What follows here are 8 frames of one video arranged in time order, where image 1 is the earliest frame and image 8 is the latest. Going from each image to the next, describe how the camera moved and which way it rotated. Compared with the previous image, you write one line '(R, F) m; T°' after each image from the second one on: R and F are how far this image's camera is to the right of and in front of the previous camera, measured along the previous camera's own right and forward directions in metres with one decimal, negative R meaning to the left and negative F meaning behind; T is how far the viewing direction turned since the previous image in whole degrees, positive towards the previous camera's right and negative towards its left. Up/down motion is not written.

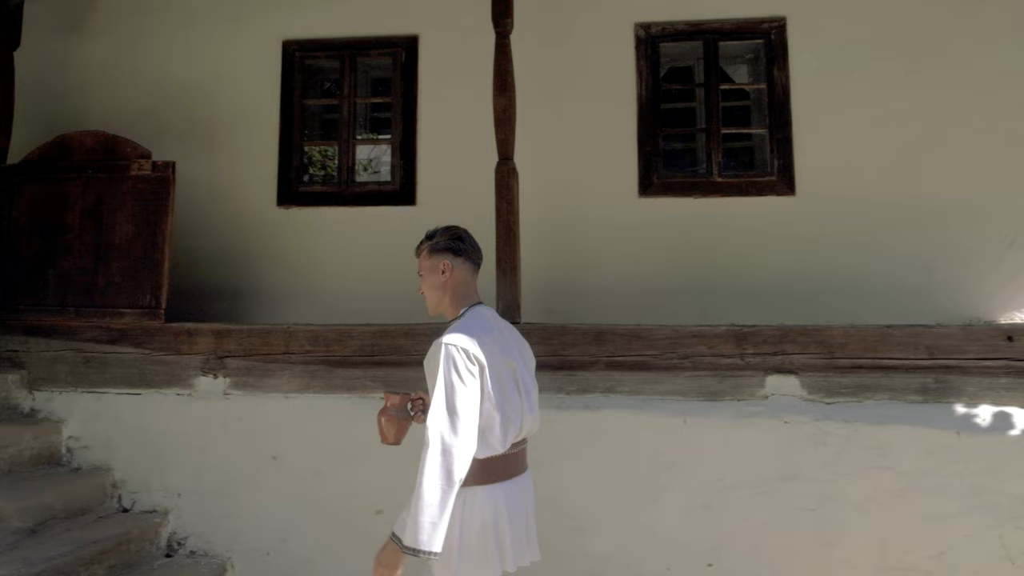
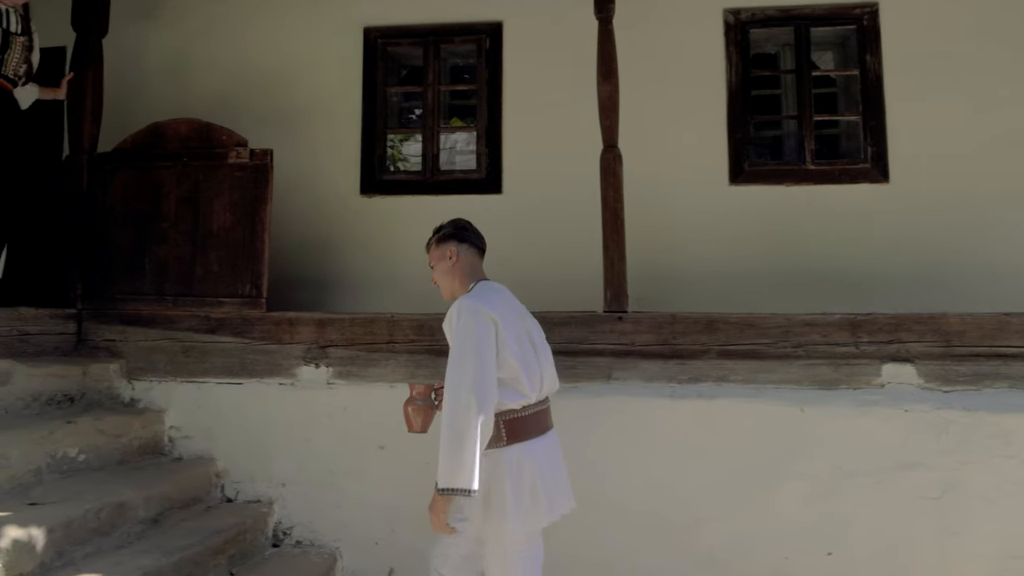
(-0.5, 0.0) m; 0°
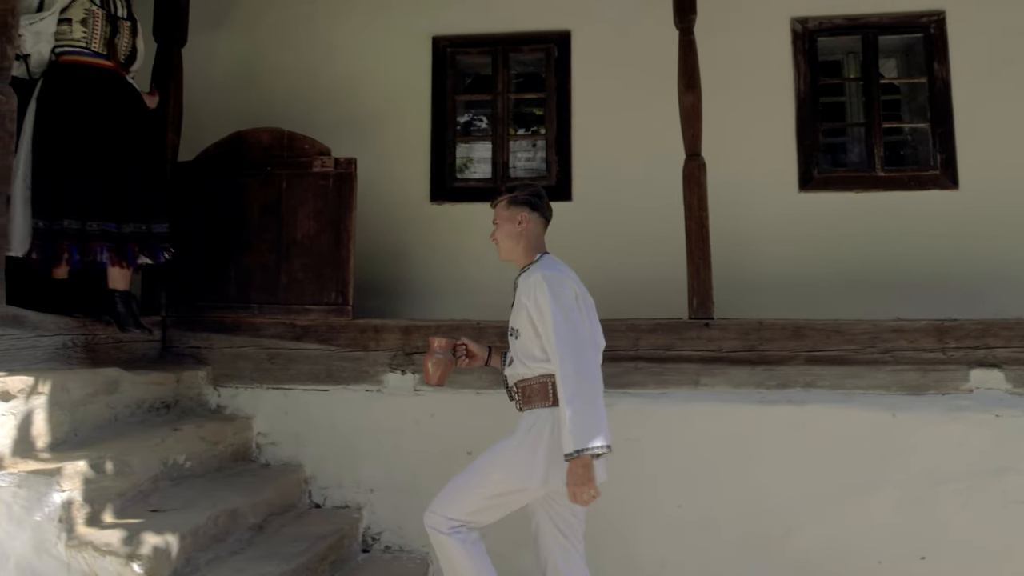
(-0.4, 0.0) m; 0°
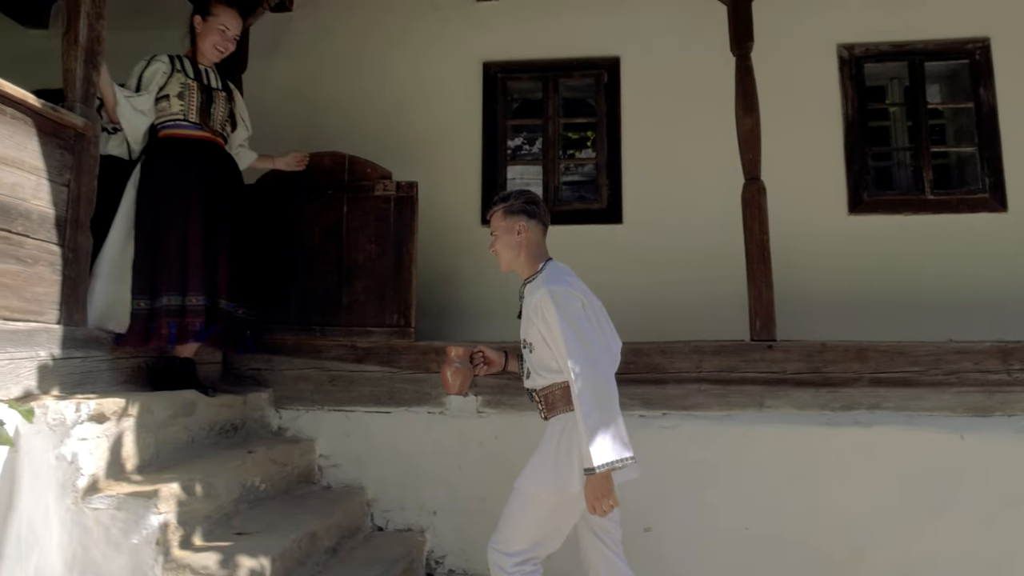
(-0.3, 0.0) m; 0°
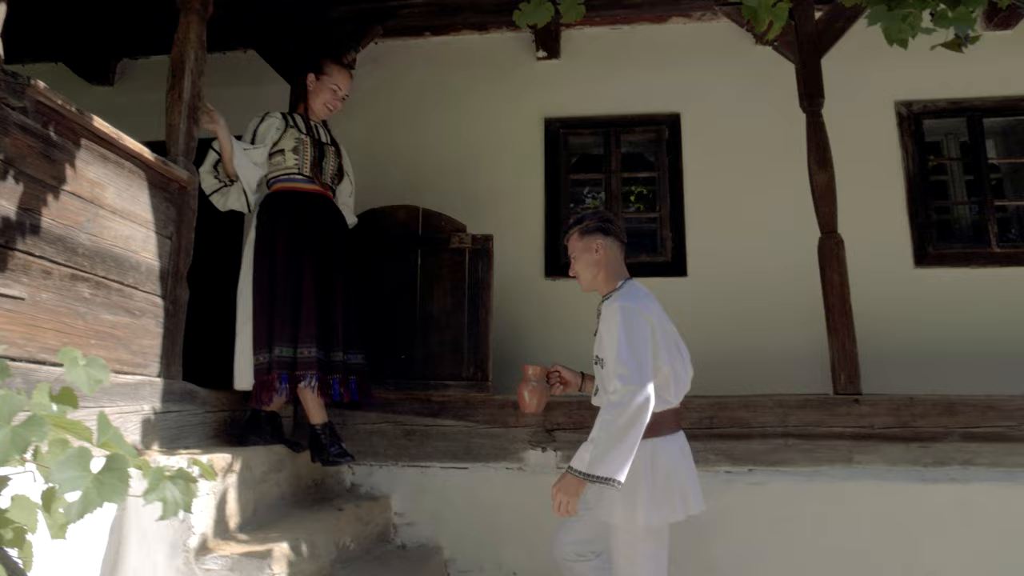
(-0.4, 0.0) m; 0°
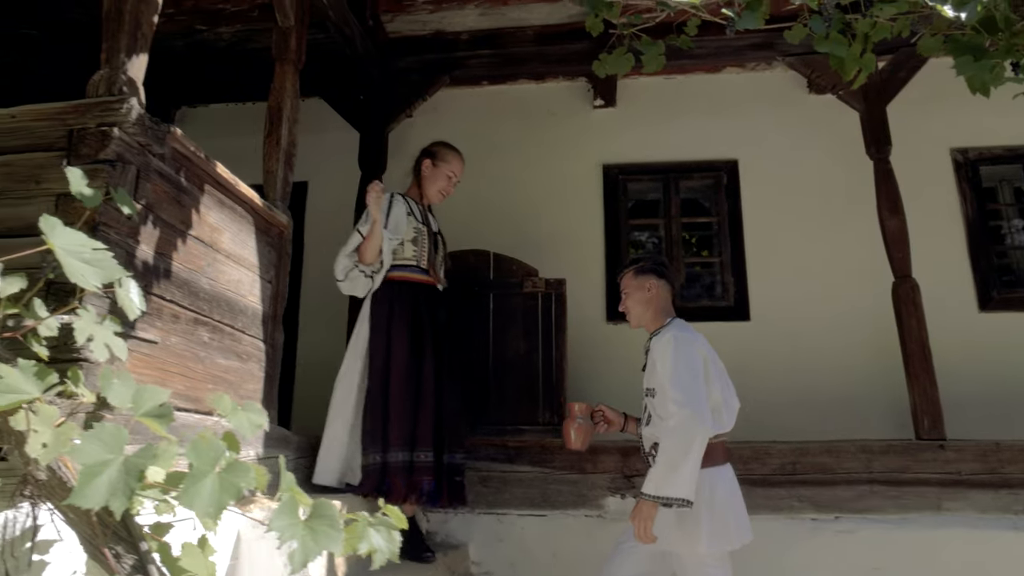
(-0.4, 0.0) m; 0°
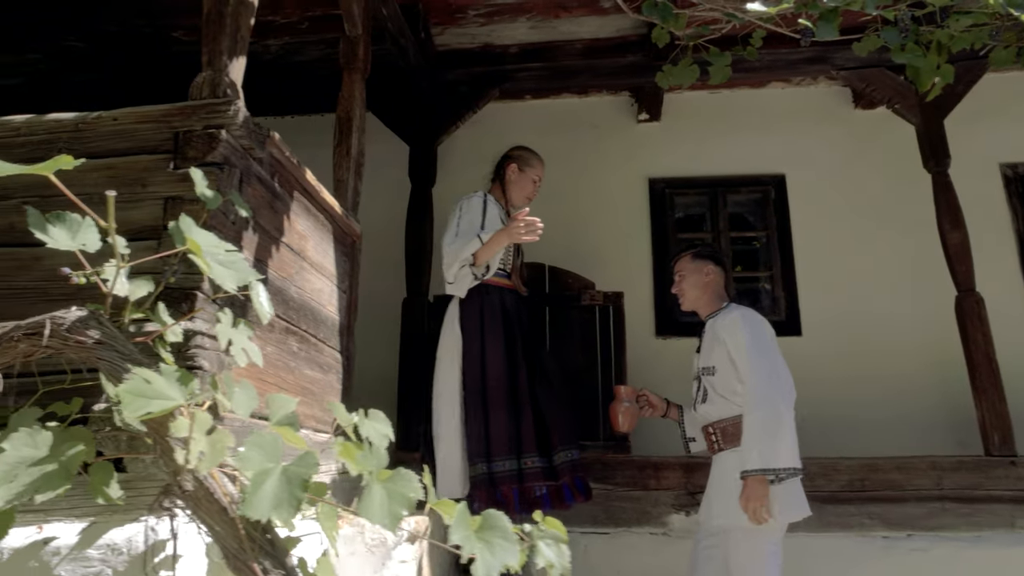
(-0.3, +0.1) m; 0°
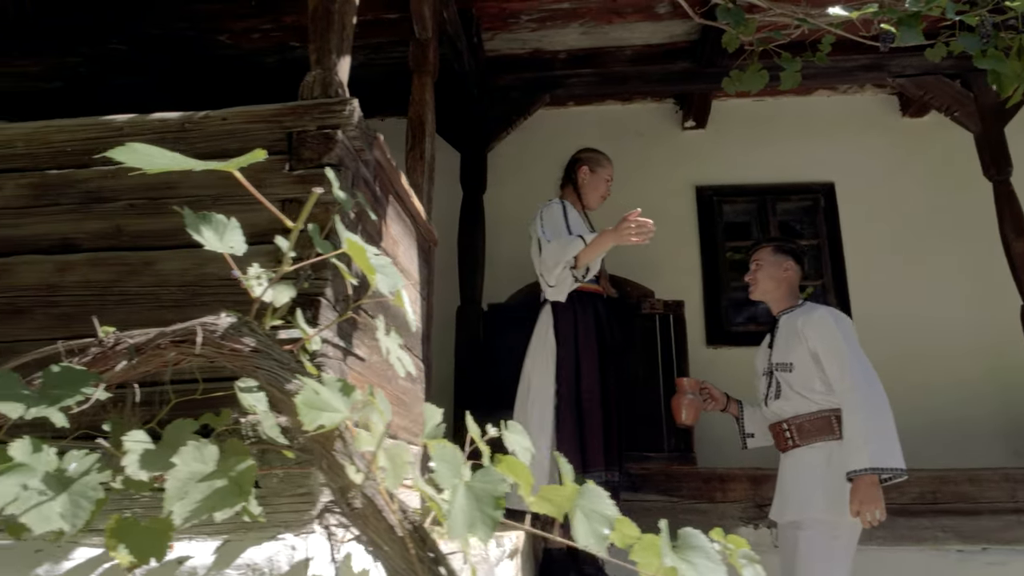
(-0.3, +0.1) m; +1°
